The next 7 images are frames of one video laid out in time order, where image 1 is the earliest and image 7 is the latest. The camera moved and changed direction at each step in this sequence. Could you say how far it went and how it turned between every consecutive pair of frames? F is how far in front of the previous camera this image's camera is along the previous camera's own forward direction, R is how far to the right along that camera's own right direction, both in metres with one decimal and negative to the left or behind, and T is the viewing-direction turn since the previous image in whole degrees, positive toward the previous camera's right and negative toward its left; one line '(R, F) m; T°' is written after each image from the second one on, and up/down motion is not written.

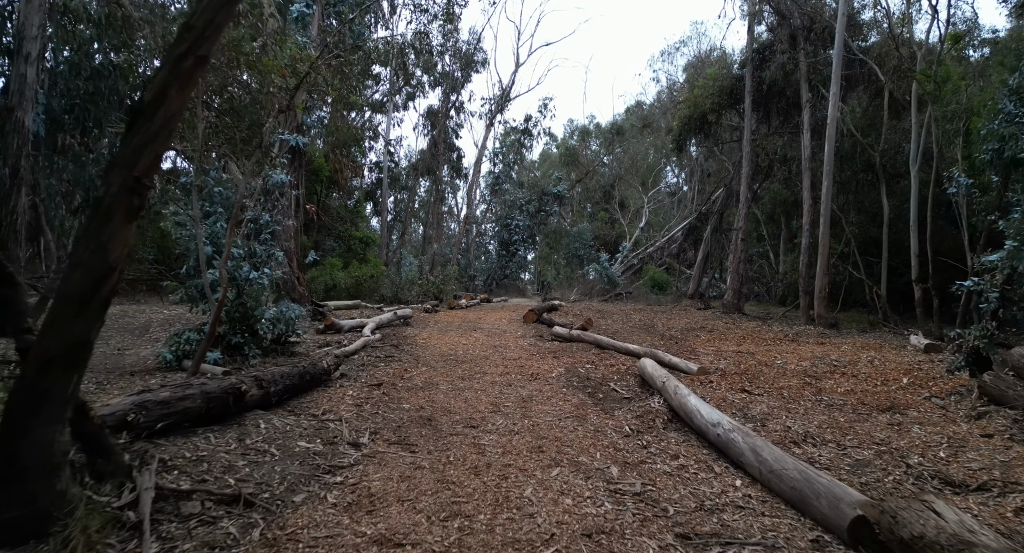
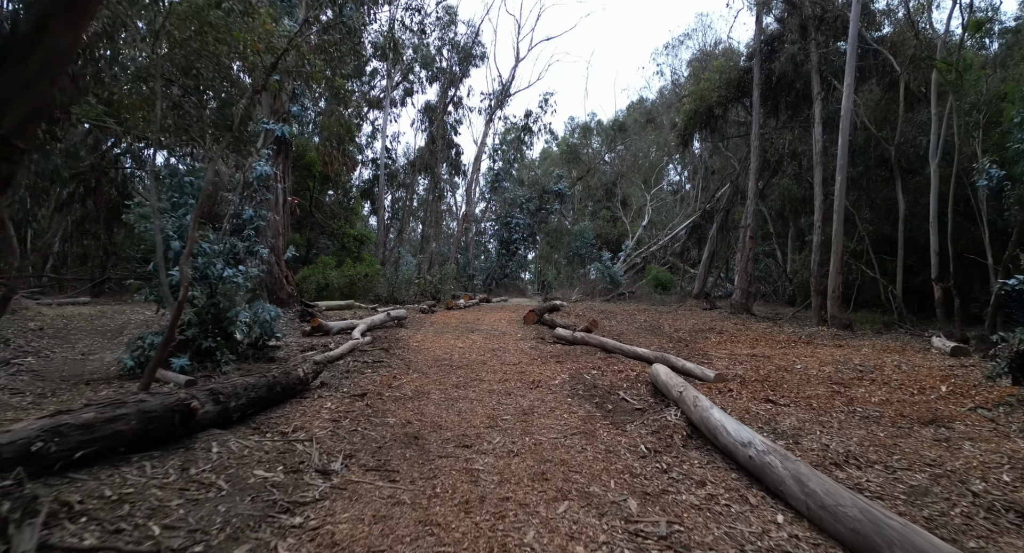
(0.0, +0.5) m; 0°
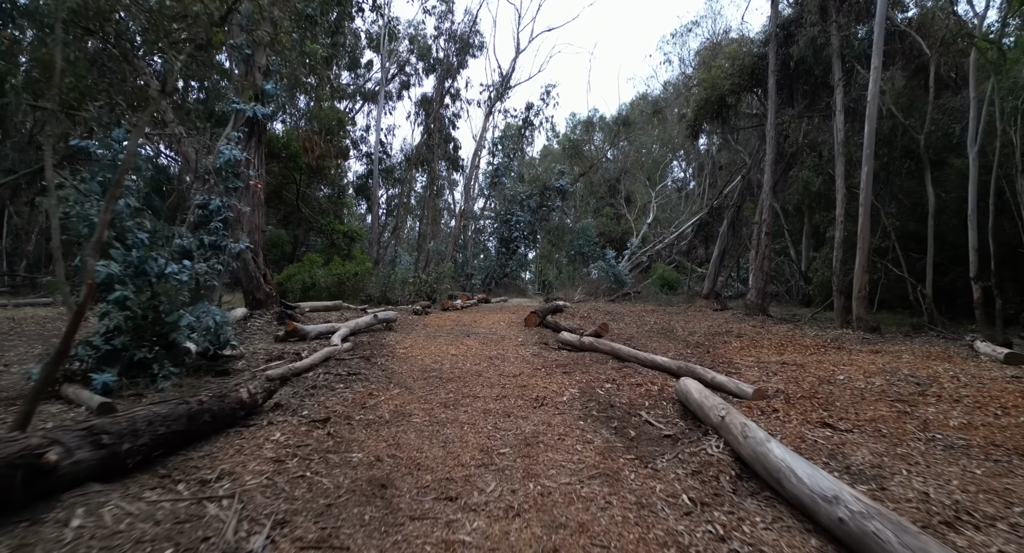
(0.0, +0.9) m; 0°
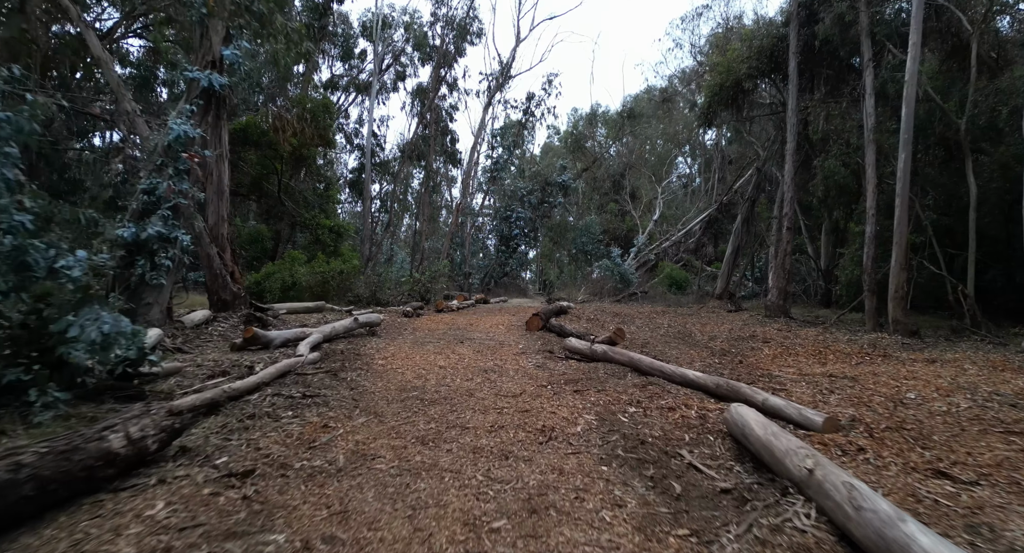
(0.0, +1.0) m; 0°
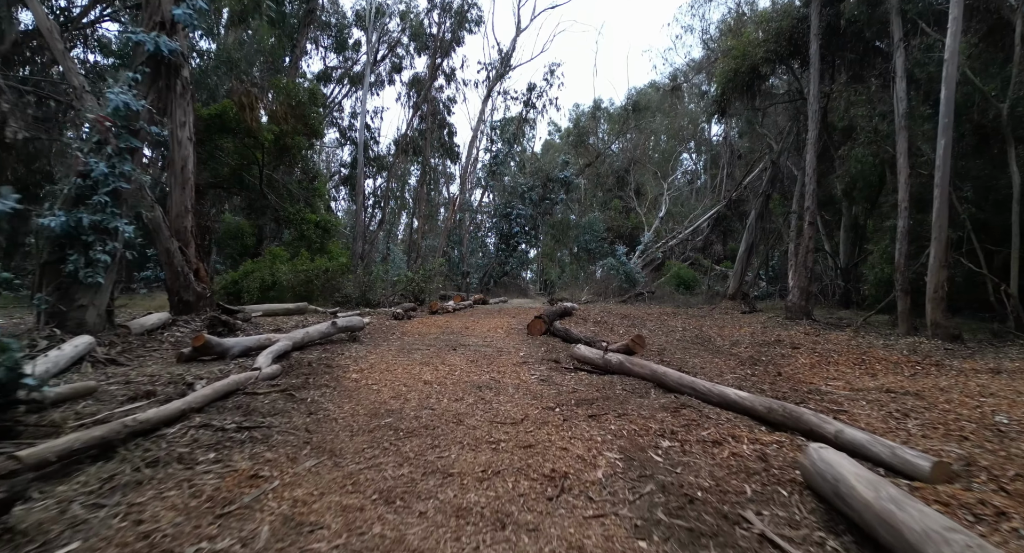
(0.0, +0.9) m; 0°
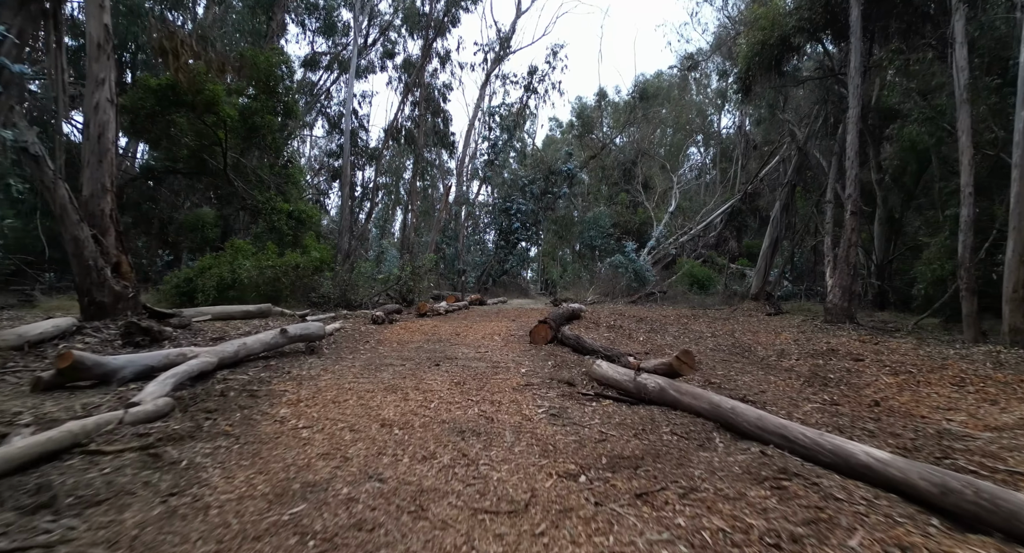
(0.0, +1.4) m; 0°
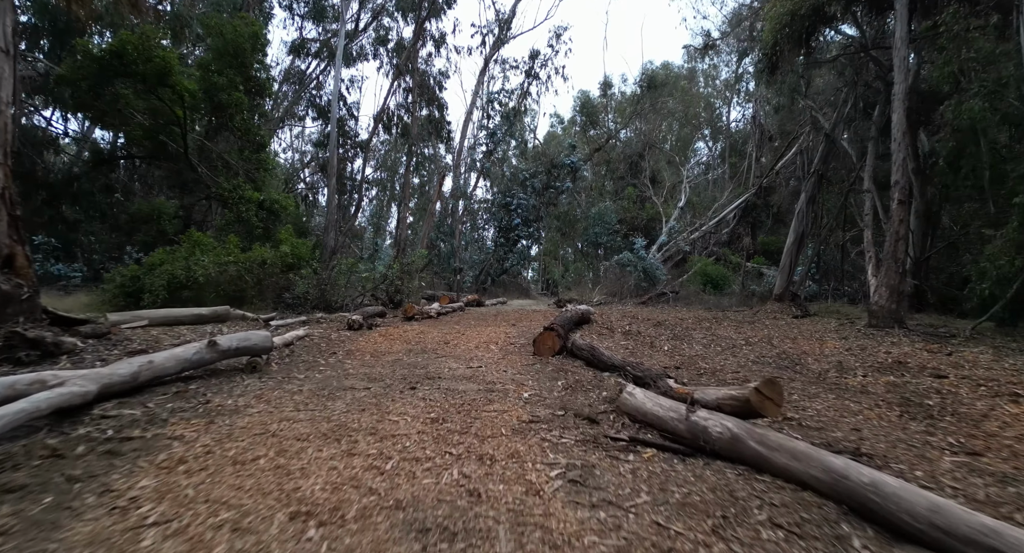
(0.0, +1.2) m; 0°
